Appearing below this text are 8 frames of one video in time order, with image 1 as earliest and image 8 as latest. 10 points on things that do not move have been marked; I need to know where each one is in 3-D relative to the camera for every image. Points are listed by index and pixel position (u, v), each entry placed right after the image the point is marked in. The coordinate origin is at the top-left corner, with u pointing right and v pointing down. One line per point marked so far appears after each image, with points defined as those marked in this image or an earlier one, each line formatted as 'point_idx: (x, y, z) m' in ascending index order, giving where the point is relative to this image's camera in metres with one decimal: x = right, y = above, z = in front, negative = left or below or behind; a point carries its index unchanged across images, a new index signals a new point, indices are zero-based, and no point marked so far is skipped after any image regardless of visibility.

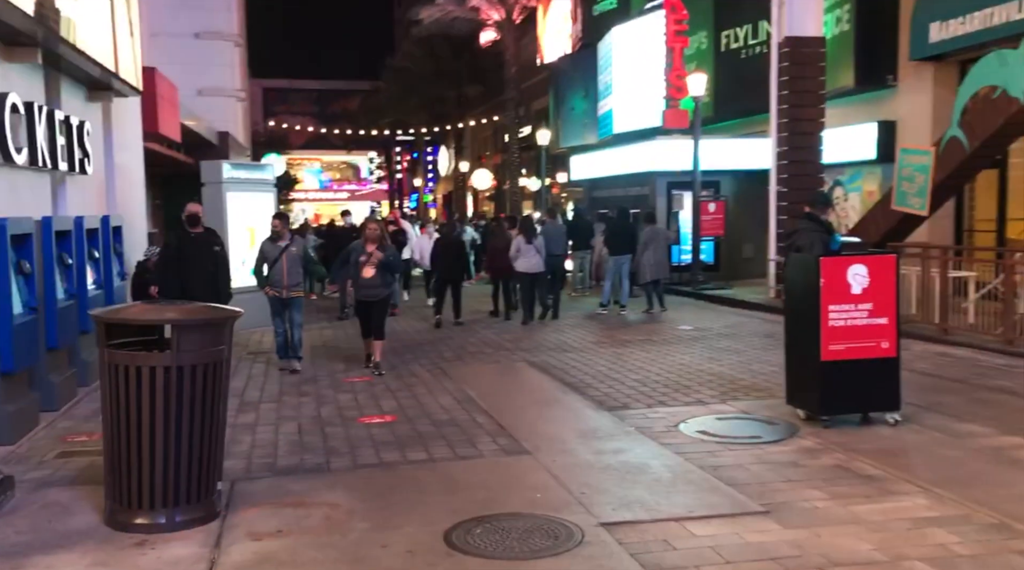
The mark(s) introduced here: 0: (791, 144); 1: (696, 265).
0: (+5.1, +2.6, +15.8) m
1: (+4.0, +0.5, +18.8) m
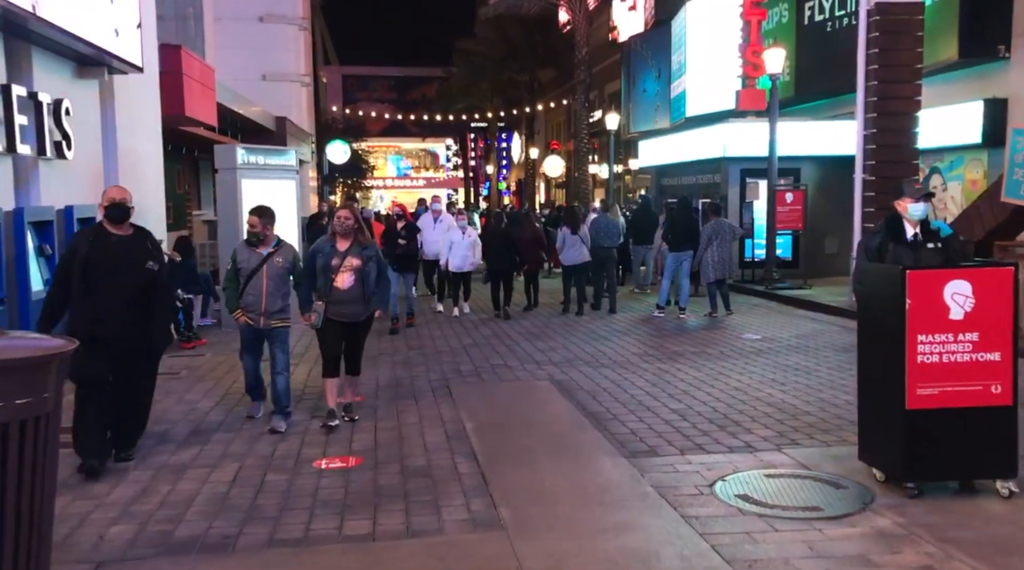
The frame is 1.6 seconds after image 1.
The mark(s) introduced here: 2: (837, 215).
0: (+5.9, +2.5, +13.8) m
1: (+5.1, +0.5, +16.9) m
2: (+7.0, +1.5, +18.8) m
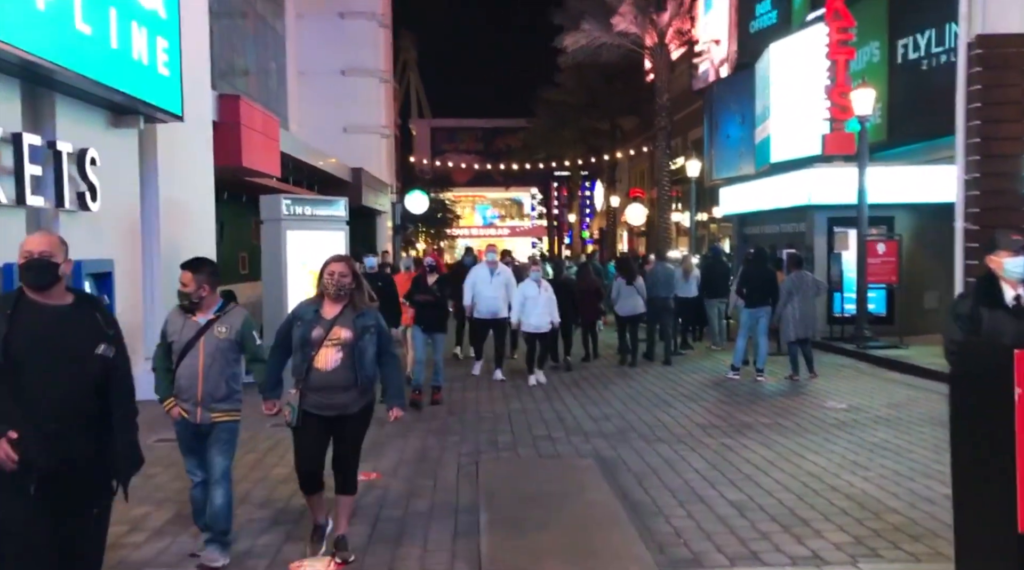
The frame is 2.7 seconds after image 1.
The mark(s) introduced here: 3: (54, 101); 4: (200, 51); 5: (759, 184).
0: (+6.8, +1.7, +12.4) m
1: (+6.3, -0.6, +15.4) m
2: (+8.4, +0.4, +17.2) m
3: (-4.3, +1.7, +8.1) m
4: (-4.4, +3.3, +12.2) m
5: (+5.7, +2.3, +20.0) m
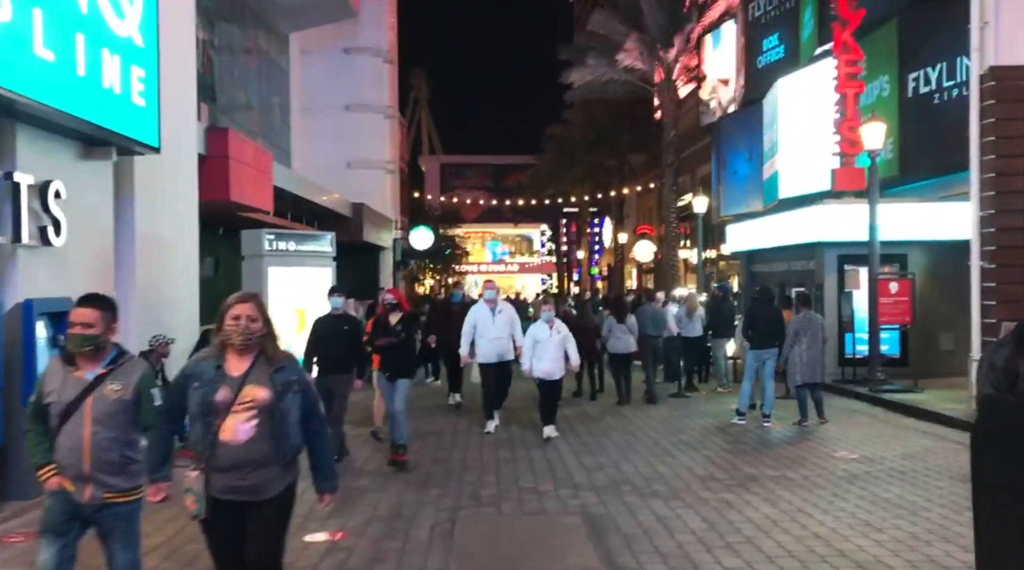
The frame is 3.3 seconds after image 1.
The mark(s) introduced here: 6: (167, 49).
0: (+6.7, +1.1, +11.8) m
1: (+6.2, -1.3, +14.8) m
2: (+8.4, -0.4, +16.6) m
3: (-4.4, +1.4, +7.7) m
4: (-4.5, +2.8, +11.8) m
5: (+5.7, +1.5, +19.4) m
6: (-4.5, +3.1, +11.3) m
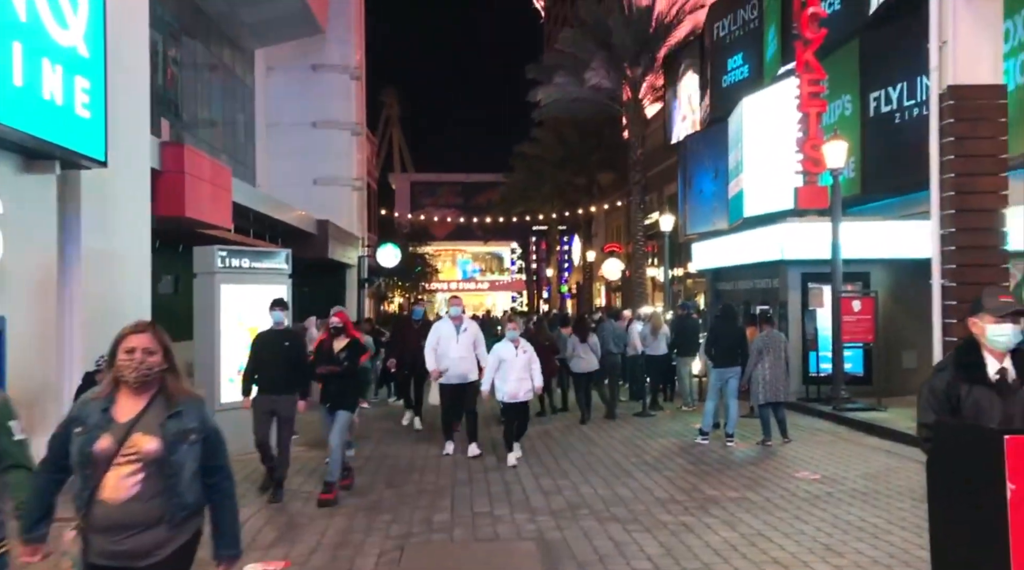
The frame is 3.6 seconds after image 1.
0: (+6.1, +0.8, +11.9) m
1: (+5.6, -1.6, +14.8) m
2: (+7.7, -0.8, +16.6) m
3: (-4.8, +1.2, +7.4) m
4: (-5.0, +2.5, +11.5) m
5: (+4.9, +1.0, +19.4) m
6: (-5.0, +2.9, +11.0) m
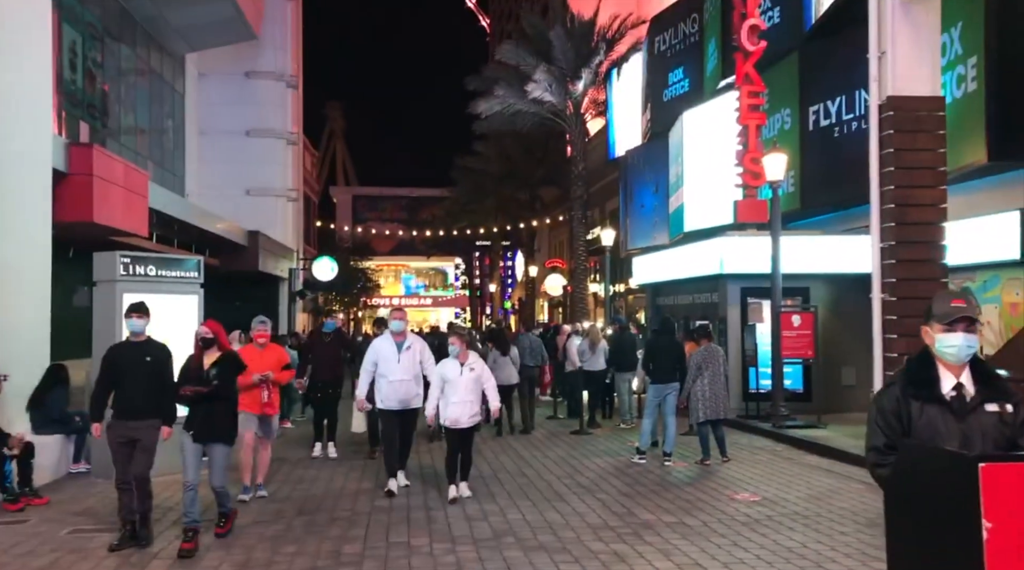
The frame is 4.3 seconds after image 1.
0: (+5.2, +0.6, +11.7) m
1: (+4.5, -1.8, +14.5) m
2: (+6.4, -1.1, +16.5) m
3: (-5.4, +1.2, +6.5) m
4: (-5.9, +2.4, +10.6) m
5: (+3.5, +0.7, +19.1) m
6: (-5.9, +2.8, +10.2) m
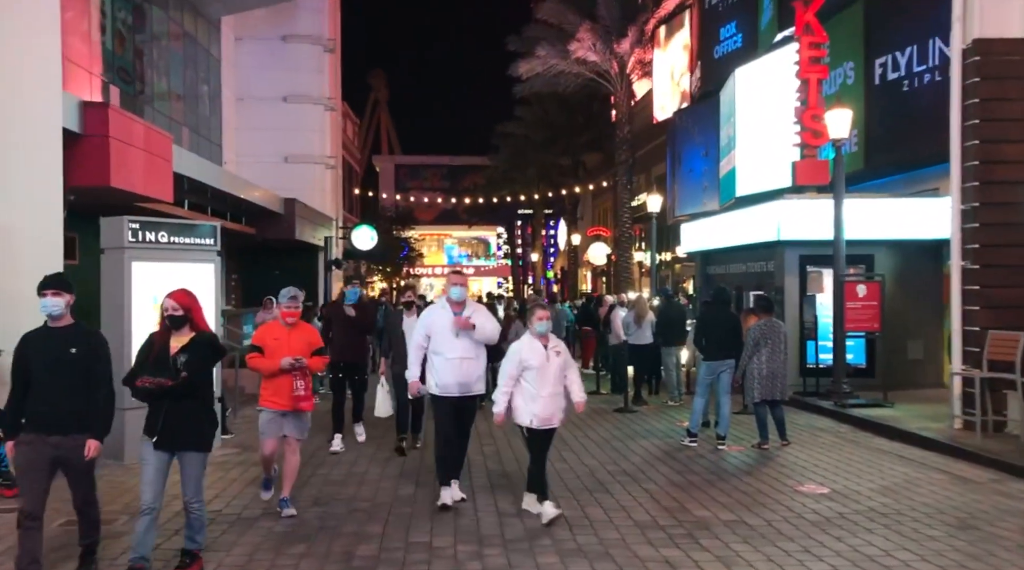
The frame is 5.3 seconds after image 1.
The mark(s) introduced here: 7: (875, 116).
0: (+5.7, +1.0, +10.4) m
1: (+5.1, -1.3, +13.4) m
2: (+7.2, -0.5, +15.2) m
3: (-5.2, +1.4, +5.8) m
4: (-5.5, +2.8, +9.9) m
5: (+4.4, +1.4, +18.0) m
6: (-5.4, +3.1, +9.4) m
7: (+6.7, +3.1, +16.0) m
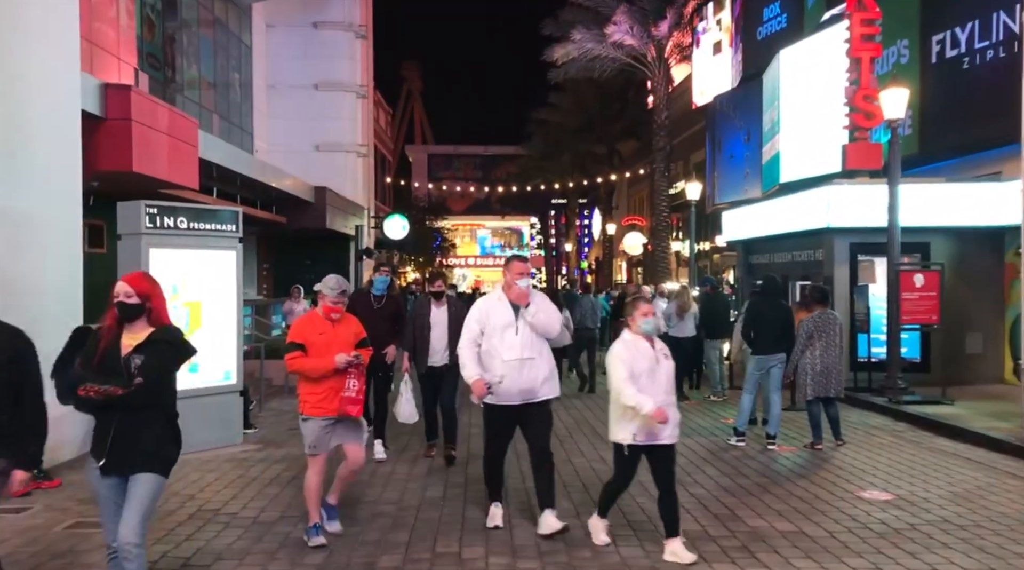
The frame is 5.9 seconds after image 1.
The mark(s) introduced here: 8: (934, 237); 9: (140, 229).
0: (+6.1, +1.2, +9.6) m
1: (+5.6, -1.2, +12.6) m
2: (+7.7, -0.3, +14.4) m
3: (-5.0, +1.5, +5.4) m
4: (-5.1, +2.9, +9.5) m
5: (+5.1, +1.6, +17.2) m
6: (-5.1, +3.2, +9.0) m
7: (+7.3, +3.3, +15.2) m
8: (+7.0, +0.8, +14.3) m
9: (-3.7, +0.6, +8.6) m
